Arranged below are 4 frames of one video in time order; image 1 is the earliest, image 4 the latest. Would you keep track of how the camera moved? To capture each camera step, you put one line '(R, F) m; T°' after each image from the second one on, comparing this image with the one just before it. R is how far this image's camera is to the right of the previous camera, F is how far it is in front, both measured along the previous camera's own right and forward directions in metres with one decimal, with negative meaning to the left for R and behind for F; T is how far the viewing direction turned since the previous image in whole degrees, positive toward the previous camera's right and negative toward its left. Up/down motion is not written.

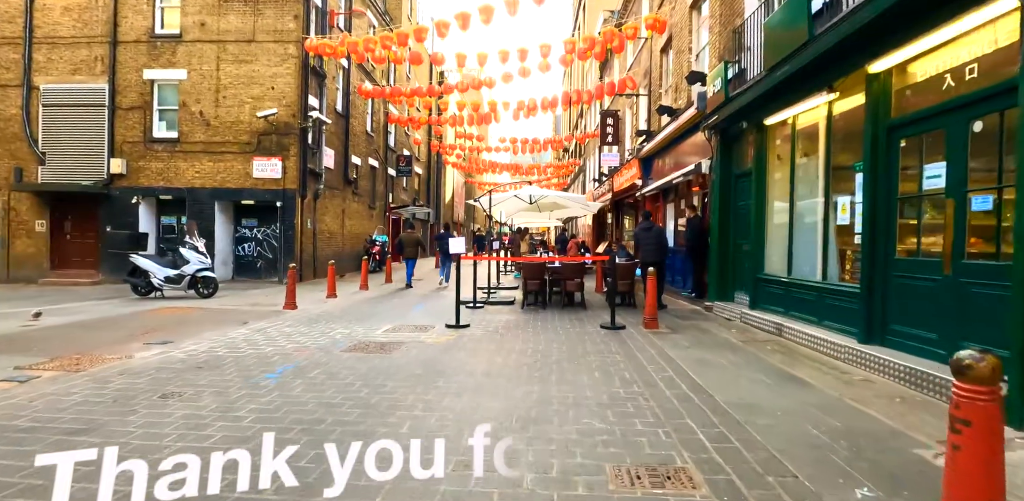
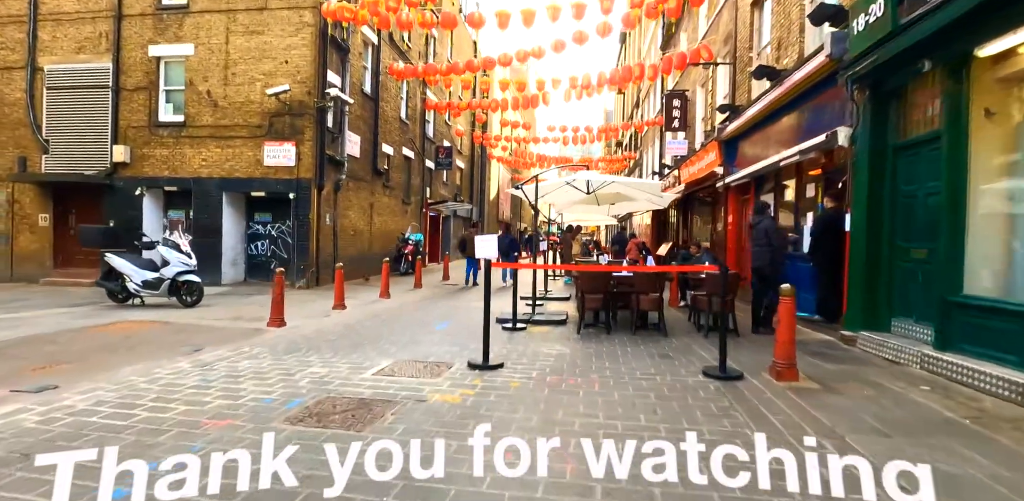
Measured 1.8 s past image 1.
(-0.1, +2.6) m; -5°
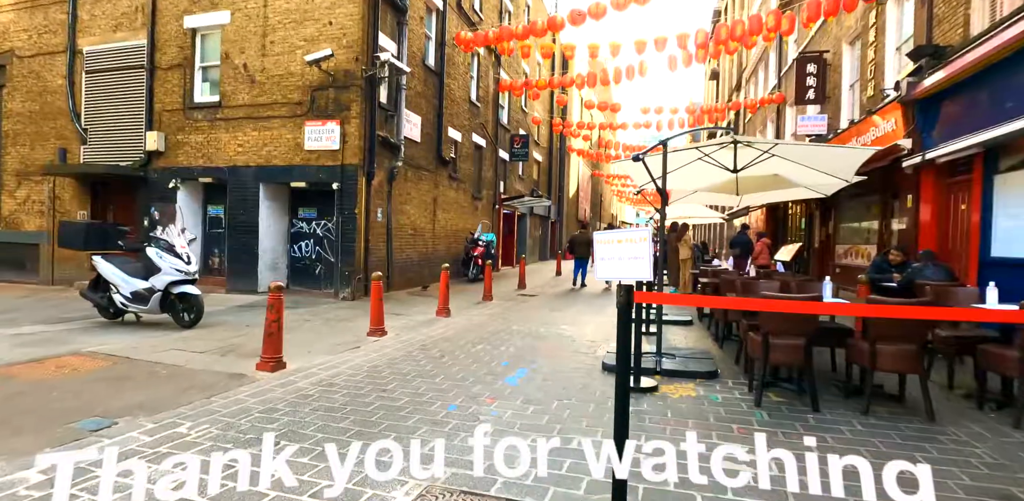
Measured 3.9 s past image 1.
(-0.4, +3.0) m; -8°
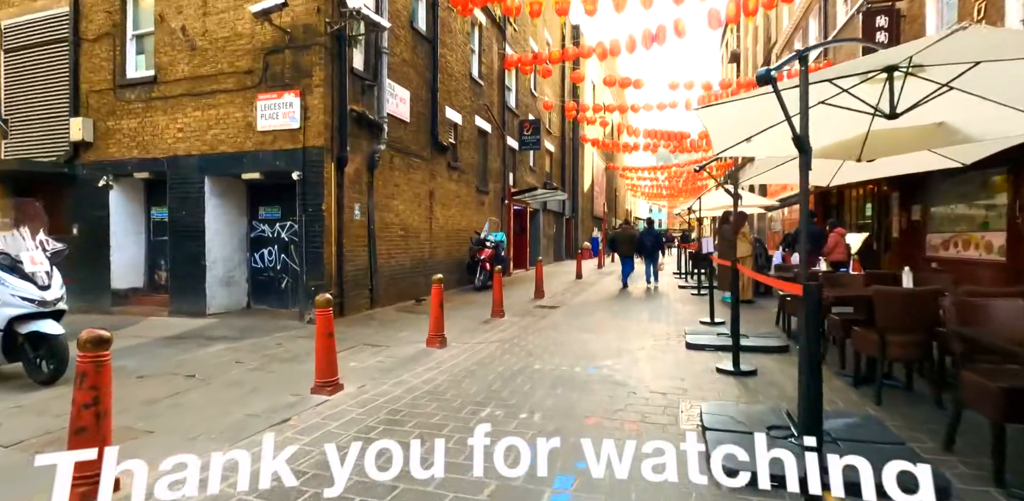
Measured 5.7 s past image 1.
(-0.1, +2.6) m; -1°
